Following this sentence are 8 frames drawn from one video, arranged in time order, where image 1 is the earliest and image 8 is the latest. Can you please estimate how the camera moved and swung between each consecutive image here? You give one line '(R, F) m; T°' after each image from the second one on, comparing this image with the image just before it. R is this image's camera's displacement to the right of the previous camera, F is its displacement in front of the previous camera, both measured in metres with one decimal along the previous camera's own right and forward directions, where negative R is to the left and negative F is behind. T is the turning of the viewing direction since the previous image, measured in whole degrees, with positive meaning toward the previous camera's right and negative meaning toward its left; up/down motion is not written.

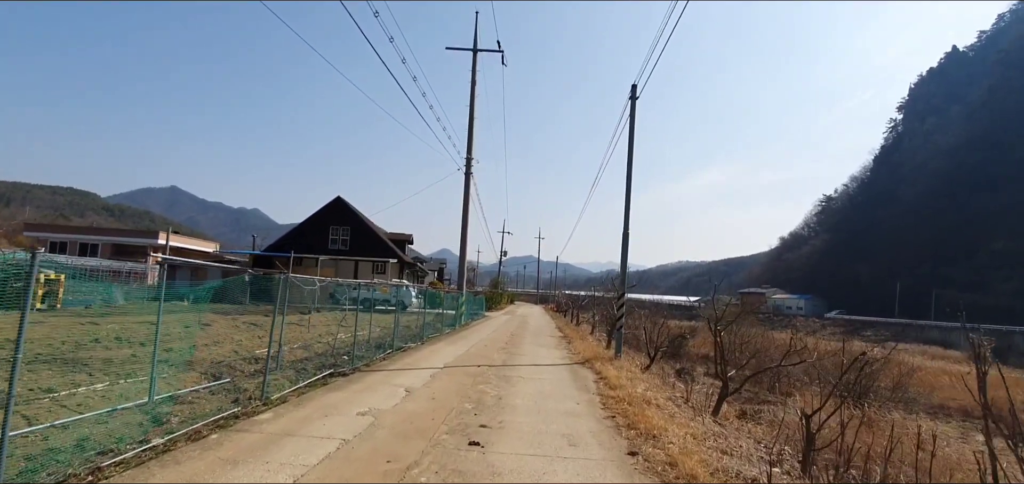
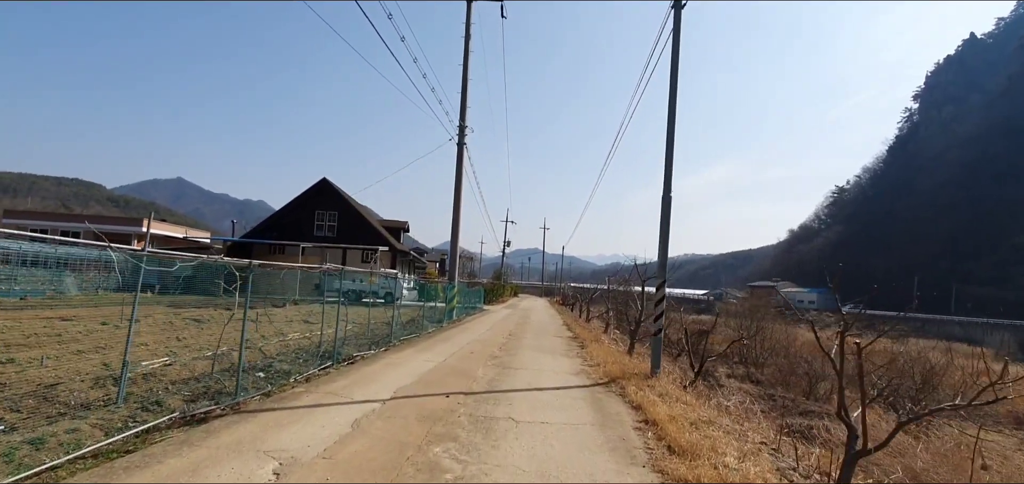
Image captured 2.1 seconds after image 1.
(+0.1, +2.5) m; -1°
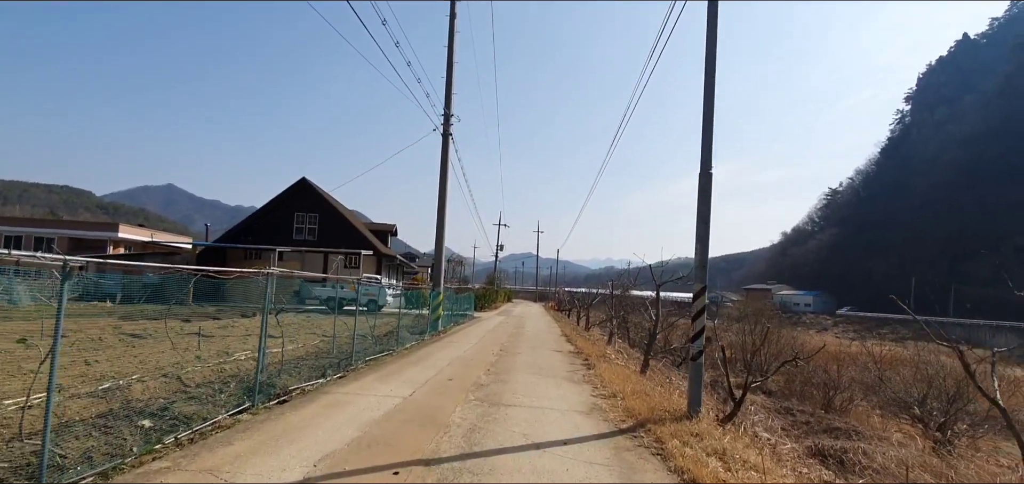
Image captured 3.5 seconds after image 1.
(0.0, +1.5) m; +1°
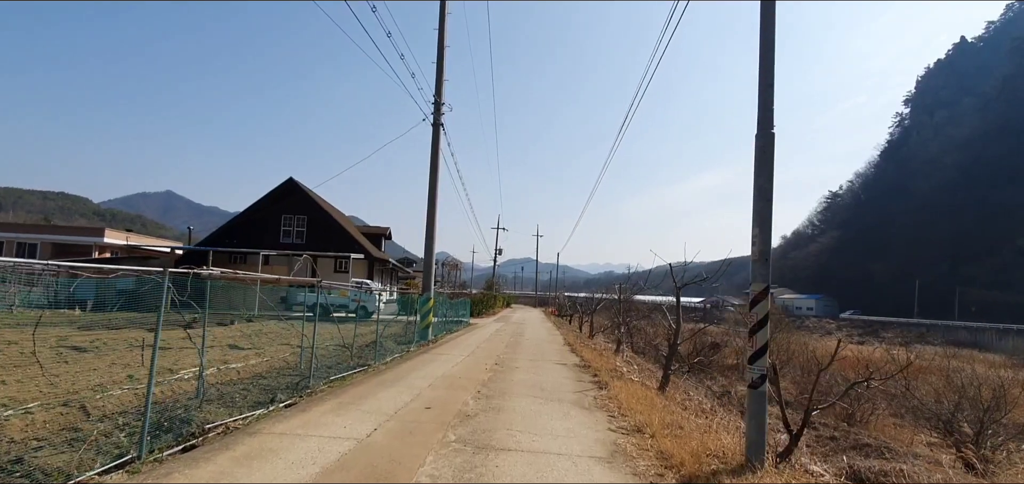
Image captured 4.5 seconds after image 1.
(0.0, +1.2) m; 0°
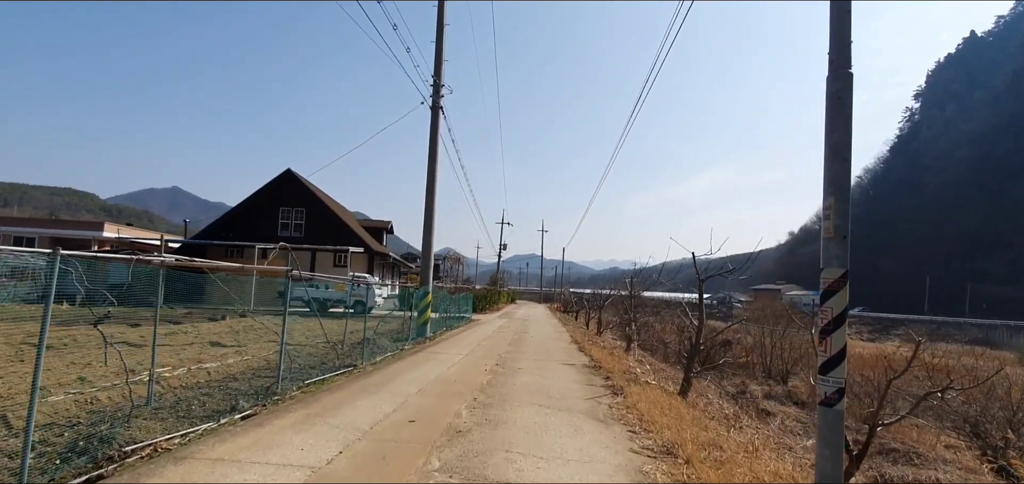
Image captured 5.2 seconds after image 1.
(0.0, +0.8) m; -1°
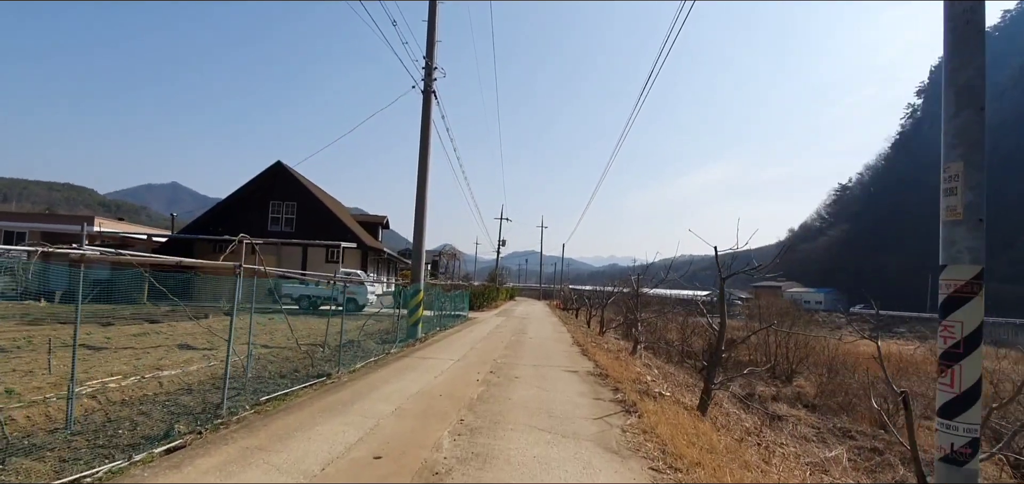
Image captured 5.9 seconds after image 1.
(0.0, +0.8) m; 0°
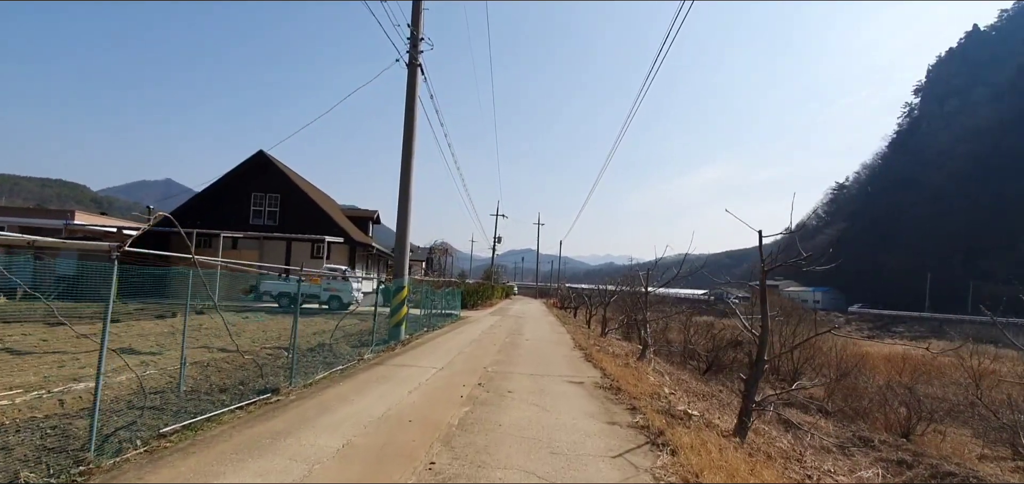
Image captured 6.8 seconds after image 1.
(0.0, +1.1) m; 0°
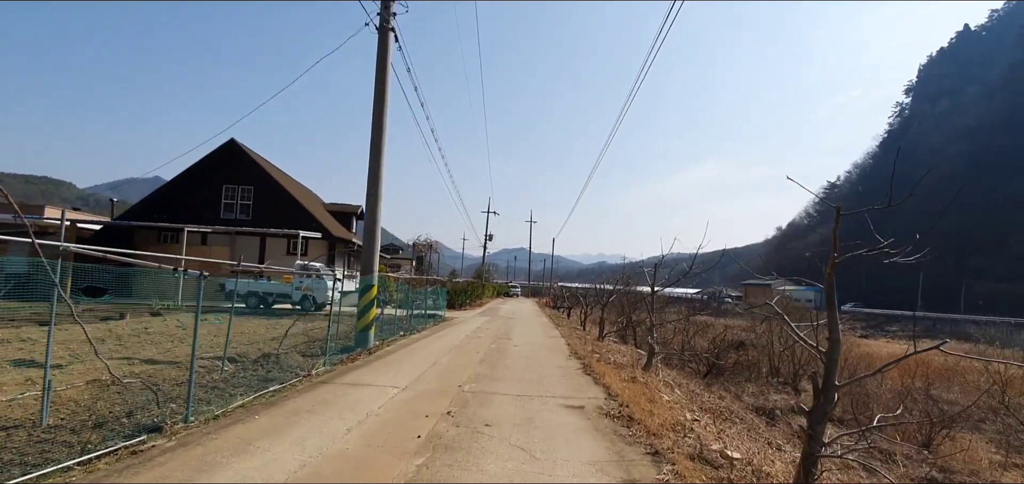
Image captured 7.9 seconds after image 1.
(+0.1, +1.2) m; +1°
